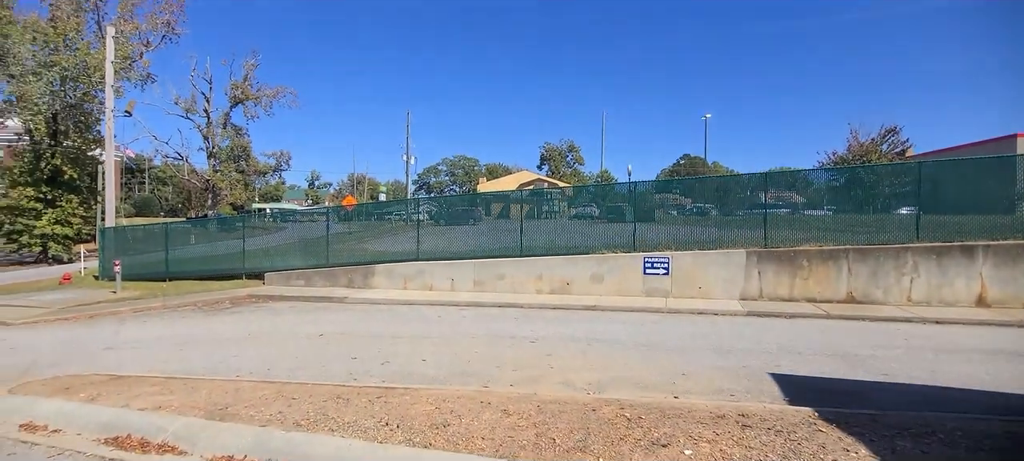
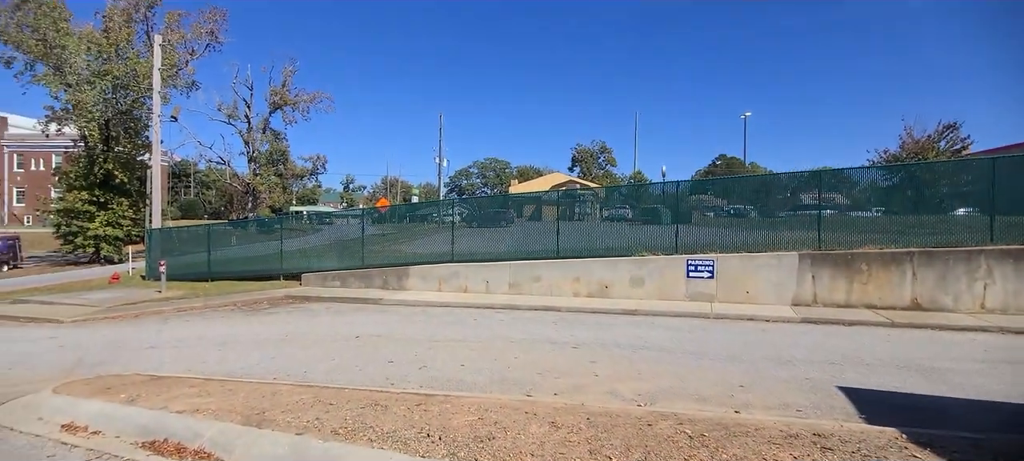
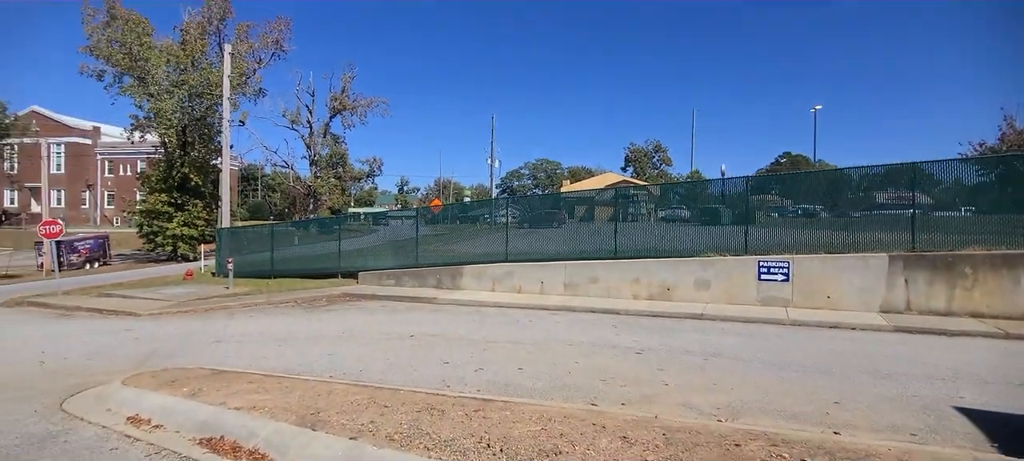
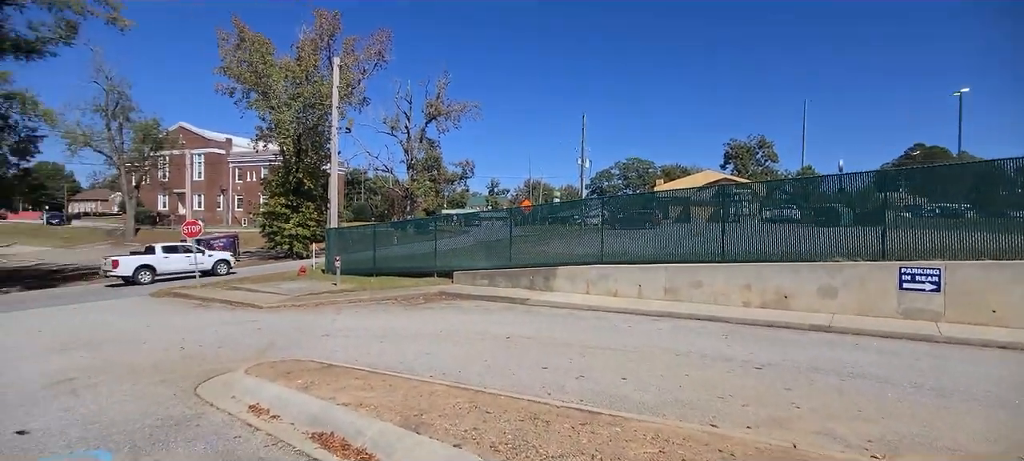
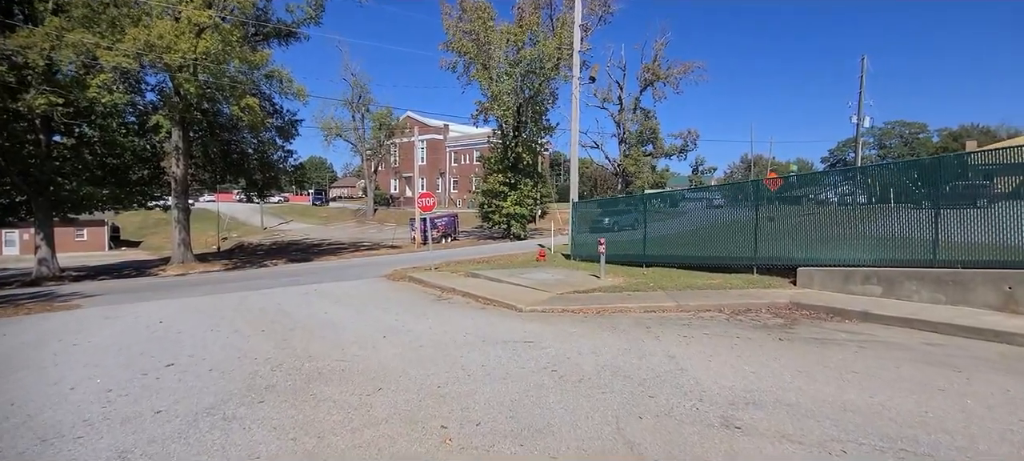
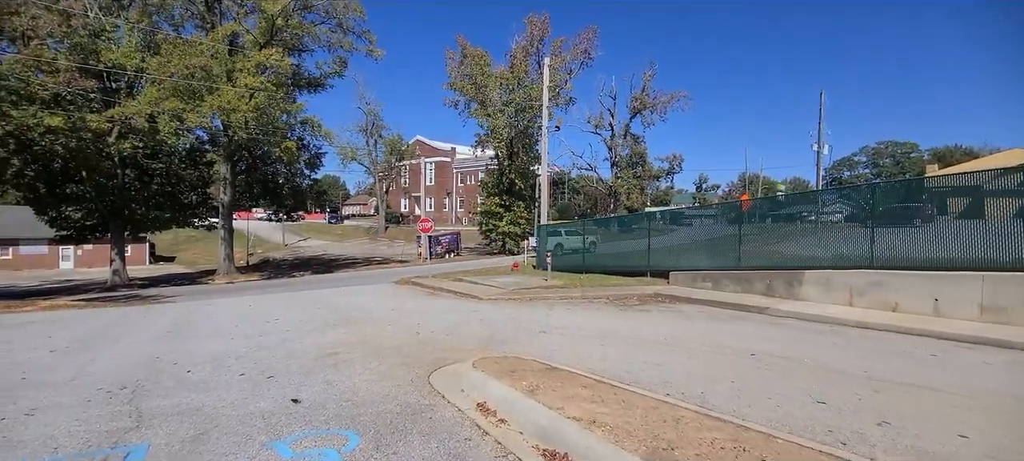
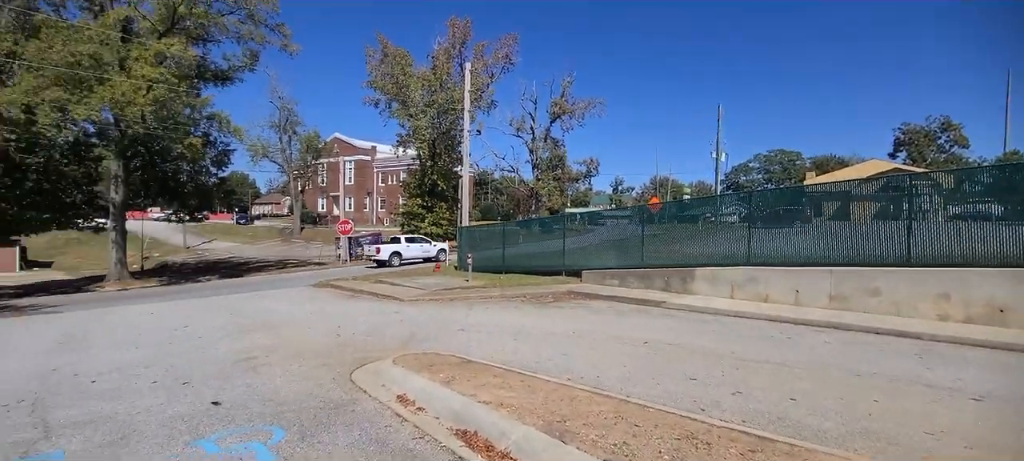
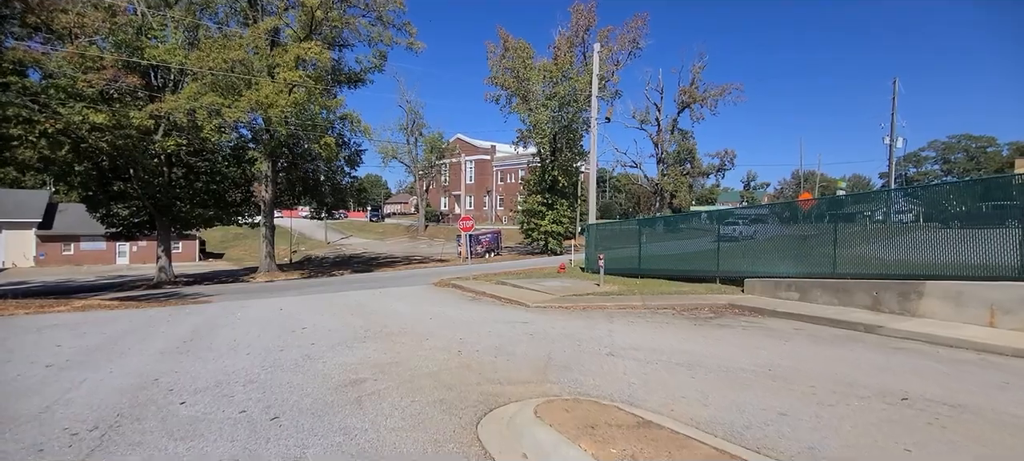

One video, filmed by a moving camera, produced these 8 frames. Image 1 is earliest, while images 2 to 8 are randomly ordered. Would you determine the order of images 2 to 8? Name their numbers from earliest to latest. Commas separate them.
2, 3, 4, 7, 6, 8, 5
